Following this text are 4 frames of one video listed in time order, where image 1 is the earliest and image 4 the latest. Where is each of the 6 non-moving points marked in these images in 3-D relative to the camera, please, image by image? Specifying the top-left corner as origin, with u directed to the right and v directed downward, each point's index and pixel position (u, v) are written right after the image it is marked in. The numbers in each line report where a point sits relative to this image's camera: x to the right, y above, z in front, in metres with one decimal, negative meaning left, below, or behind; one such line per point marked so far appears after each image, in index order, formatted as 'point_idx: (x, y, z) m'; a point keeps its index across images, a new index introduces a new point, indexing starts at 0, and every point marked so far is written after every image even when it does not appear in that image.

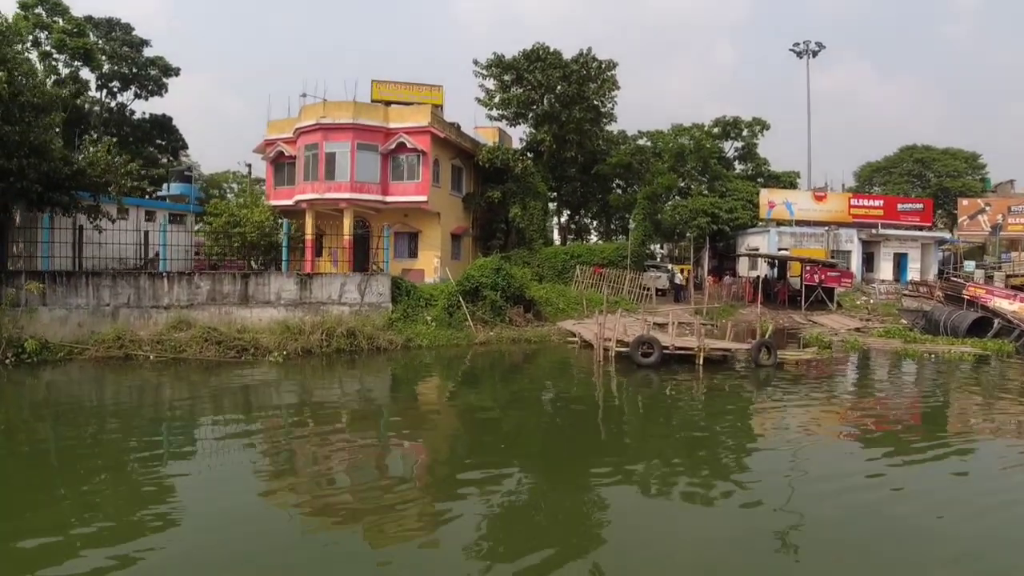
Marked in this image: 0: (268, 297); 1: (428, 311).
0: (-6.4, -0.3, +17.6) m
1: (-2.5, -0.7, +19.0) m
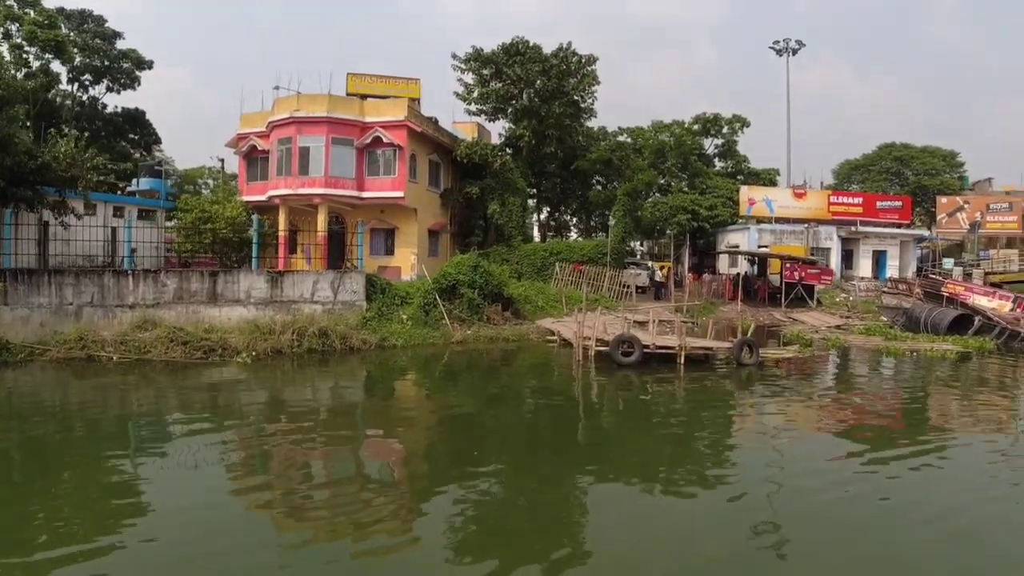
0: (-7.0, -0.2, +17.0) m
1: (-3.1, -0.6, +18.6) m
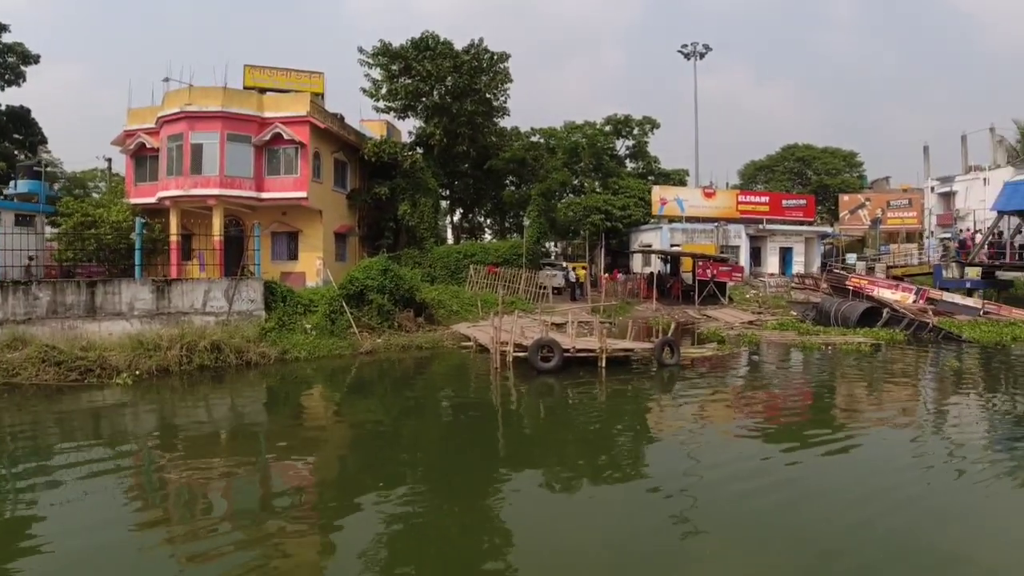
0: (-9.1, -0.5, +15.3) m
1: (-5.4, -0.8, +17.3) m
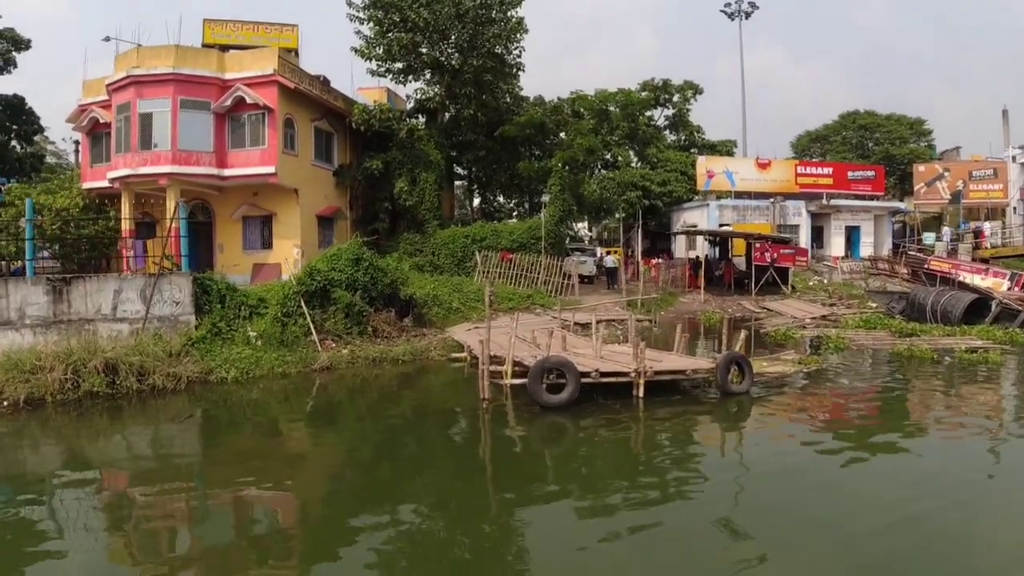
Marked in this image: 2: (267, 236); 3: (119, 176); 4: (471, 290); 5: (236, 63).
0: (-9.0, -0.5, +11.9) m
1: (-5.2, -0.7, +13.7) m
2: (-7.0, +1.5, +18.9) m
3: (-10.2, +2.9, +17.1) m
4: (-1.1, -0.1, +17.9) m
5: (-7.4, +6.1, +17.9) m
